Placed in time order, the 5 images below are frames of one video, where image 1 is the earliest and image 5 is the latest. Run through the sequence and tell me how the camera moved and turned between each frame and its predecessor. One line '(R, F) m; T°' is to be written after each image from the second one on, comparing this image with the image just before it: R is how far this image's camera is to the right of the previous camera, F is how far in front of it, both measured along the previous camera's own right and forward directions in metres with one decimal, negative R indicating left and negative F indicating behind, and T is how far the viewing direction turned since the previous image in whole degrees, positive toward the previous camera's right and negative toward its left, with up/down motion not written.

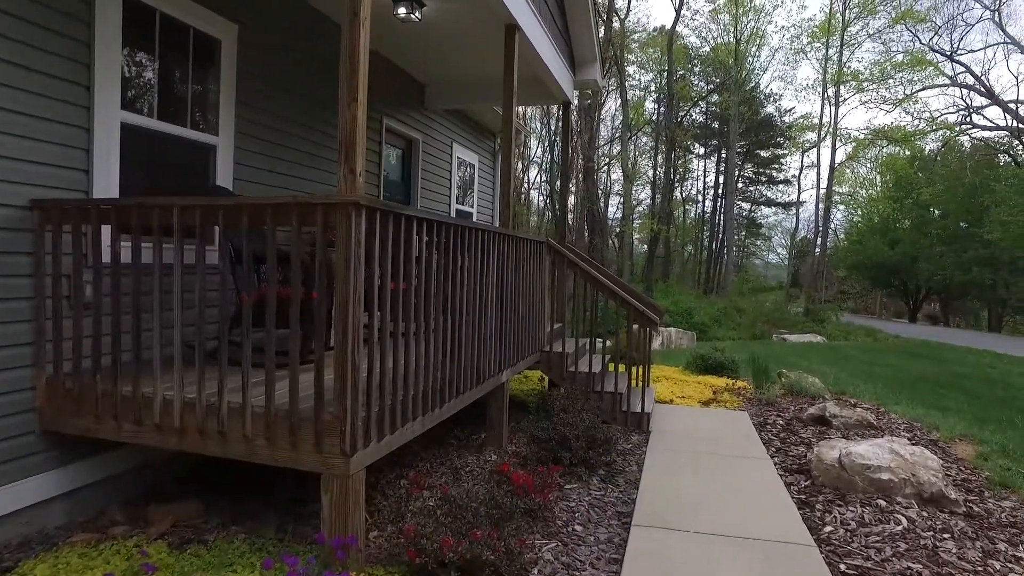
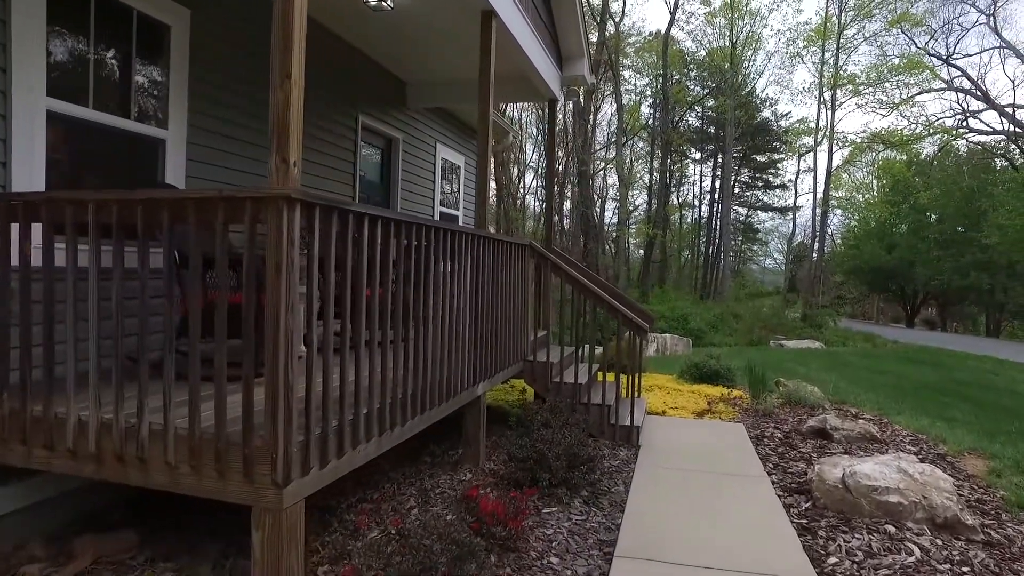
(+0.1, +0.3) m; 0°
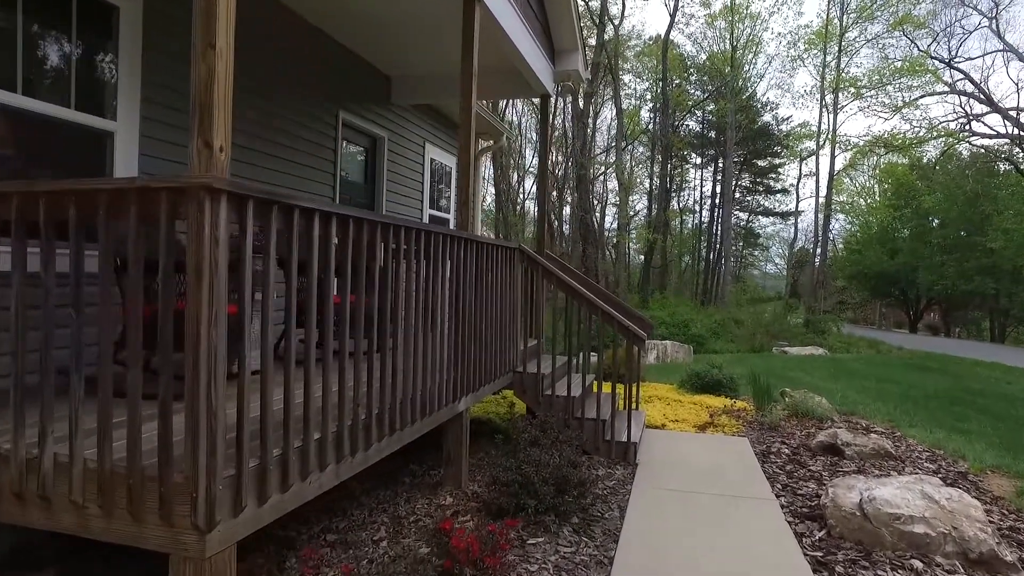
(+0.1, +0.4) m; 0°
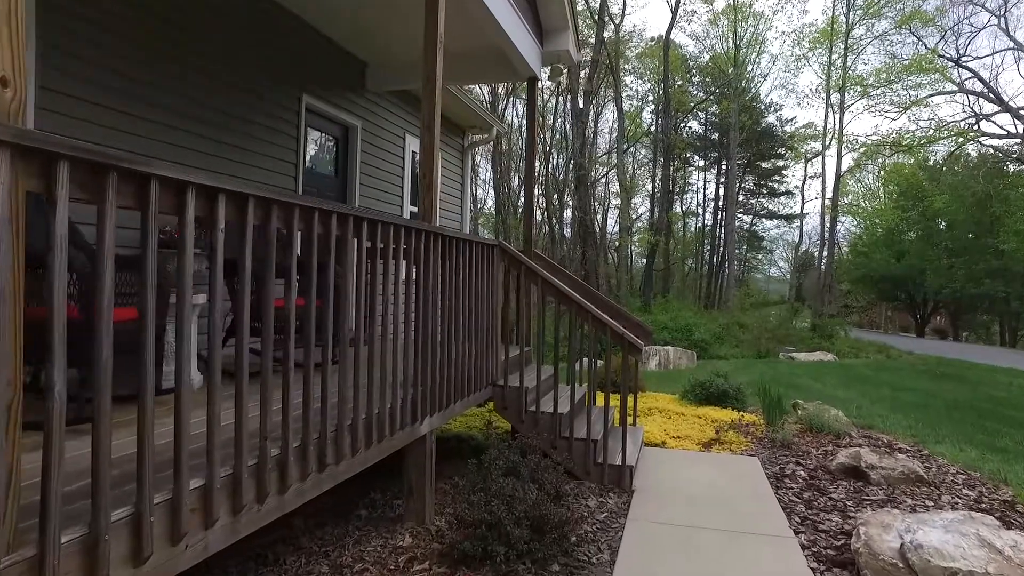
(+0.2, +0.6) m; 0°
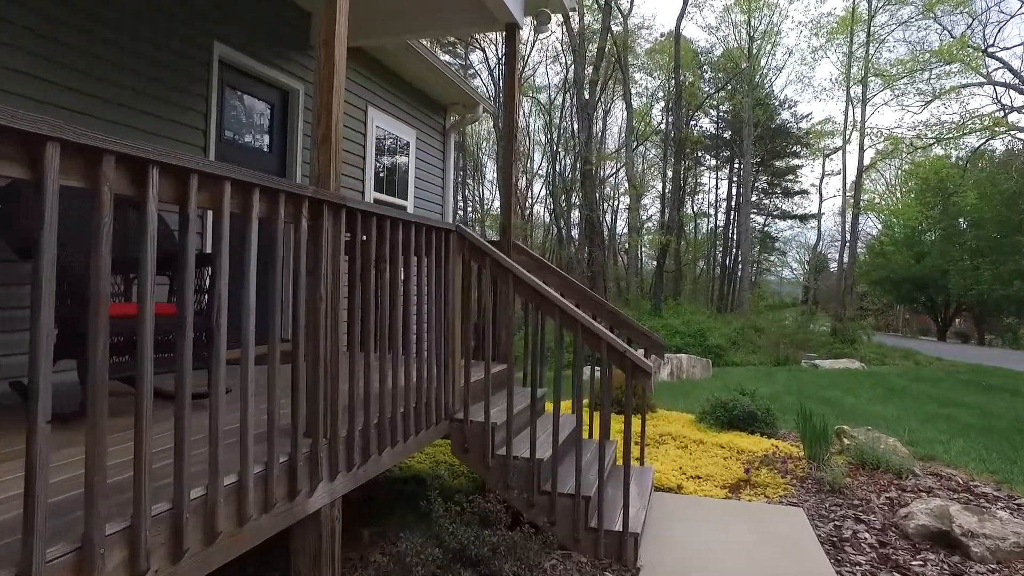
(+0.3, +1.2) m; -1°
